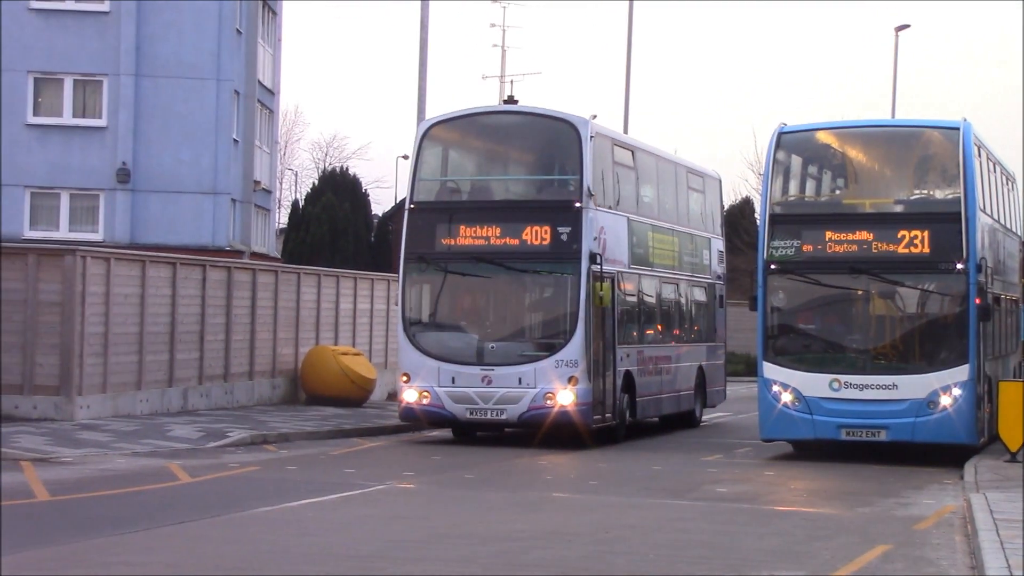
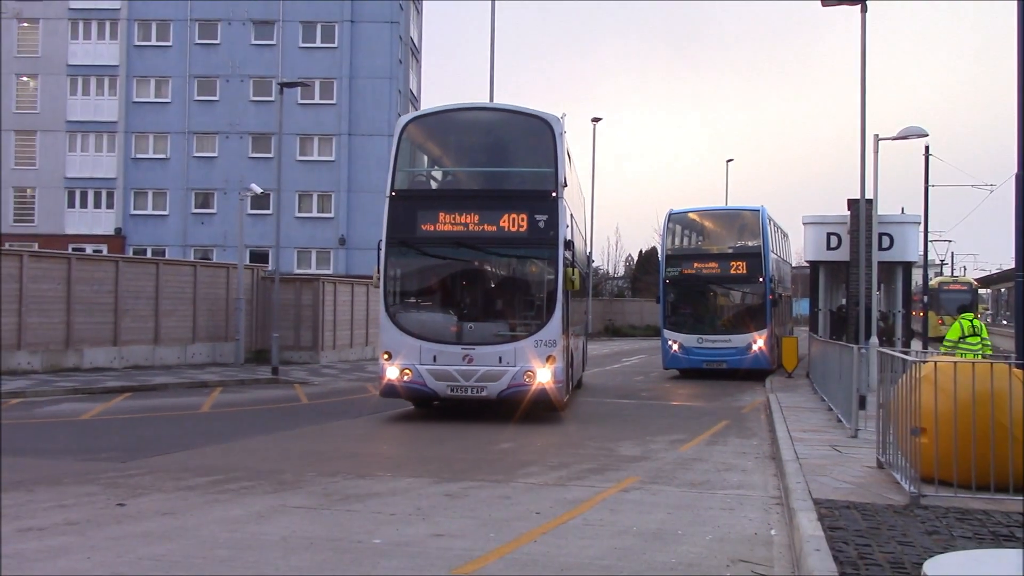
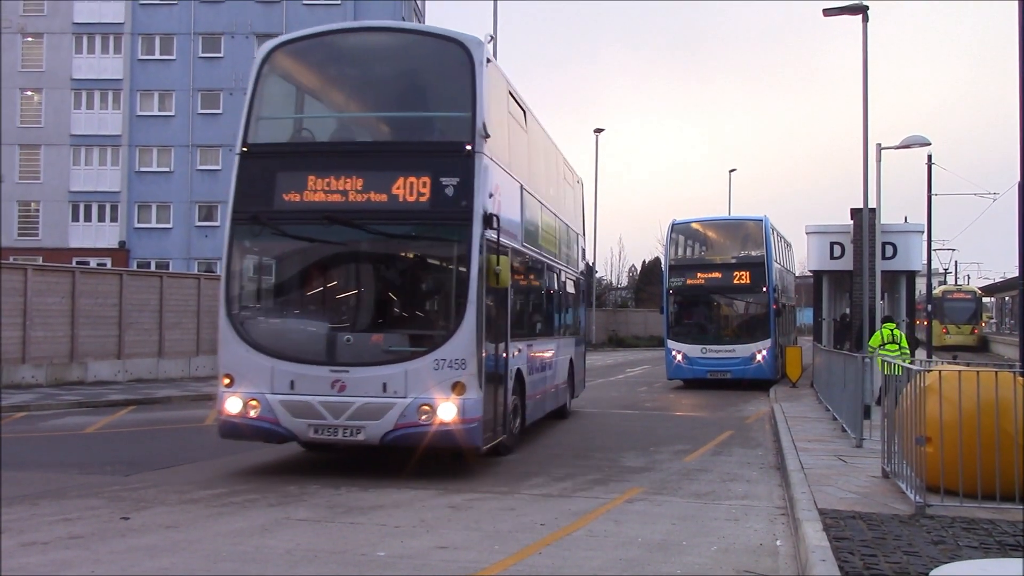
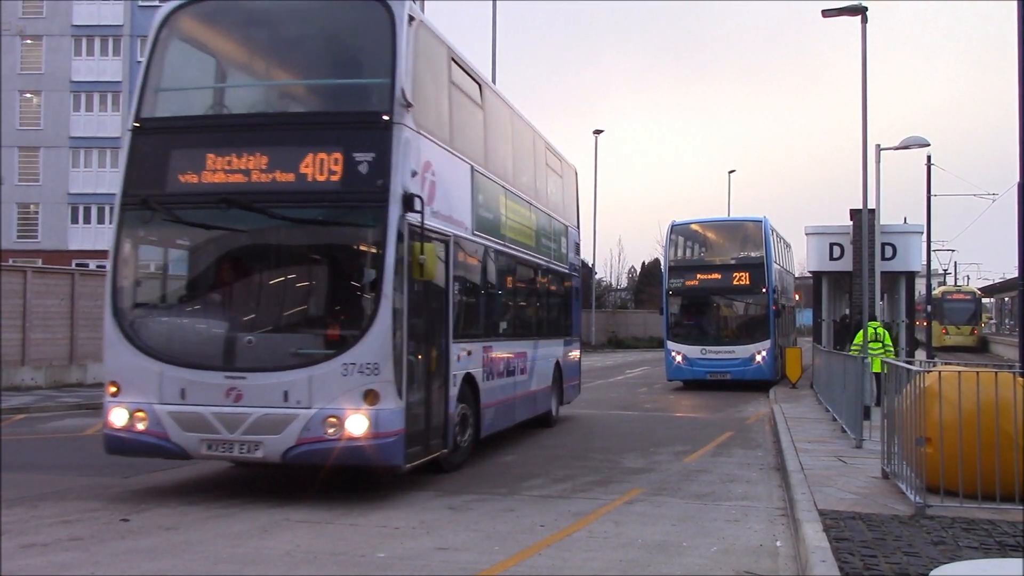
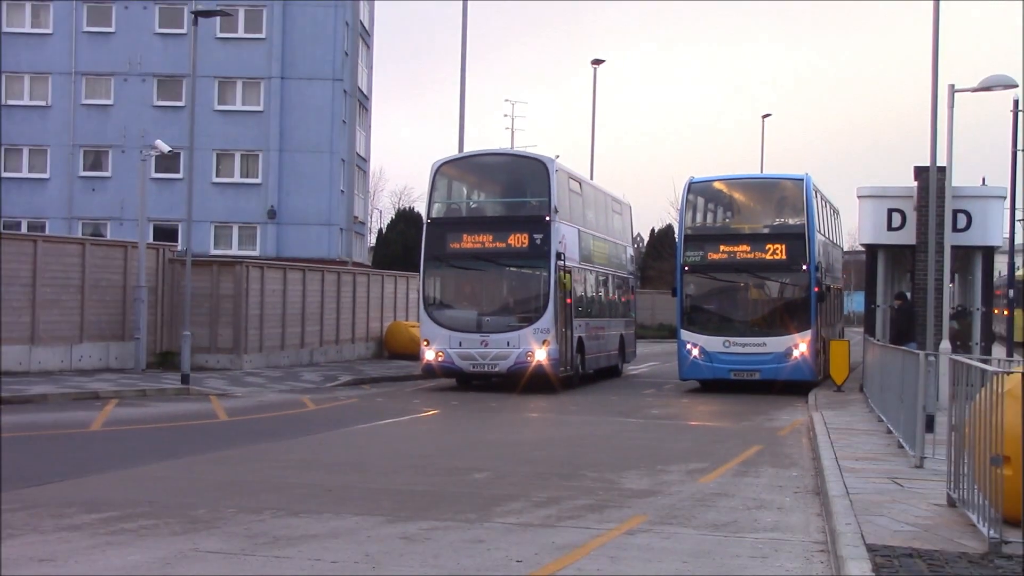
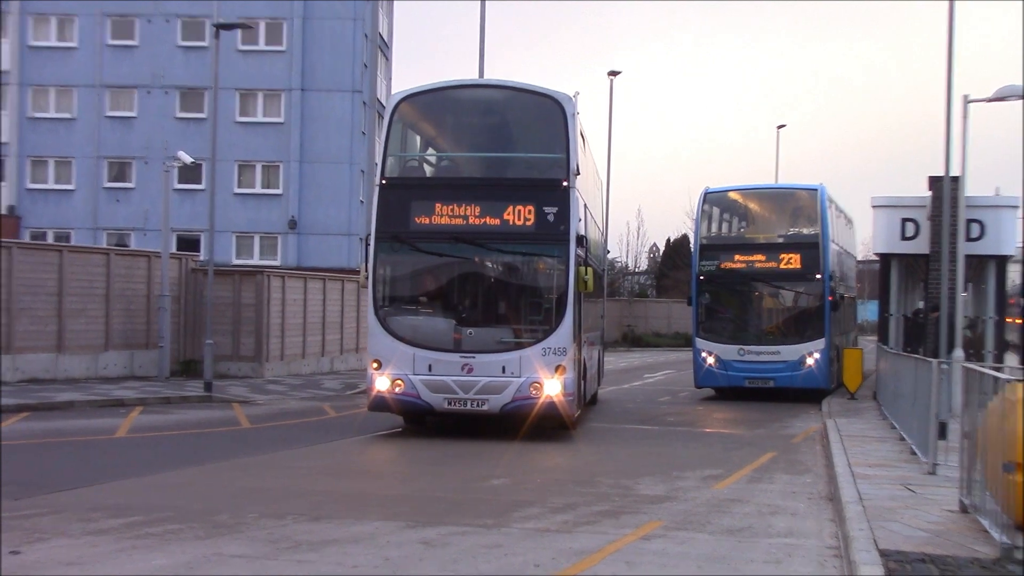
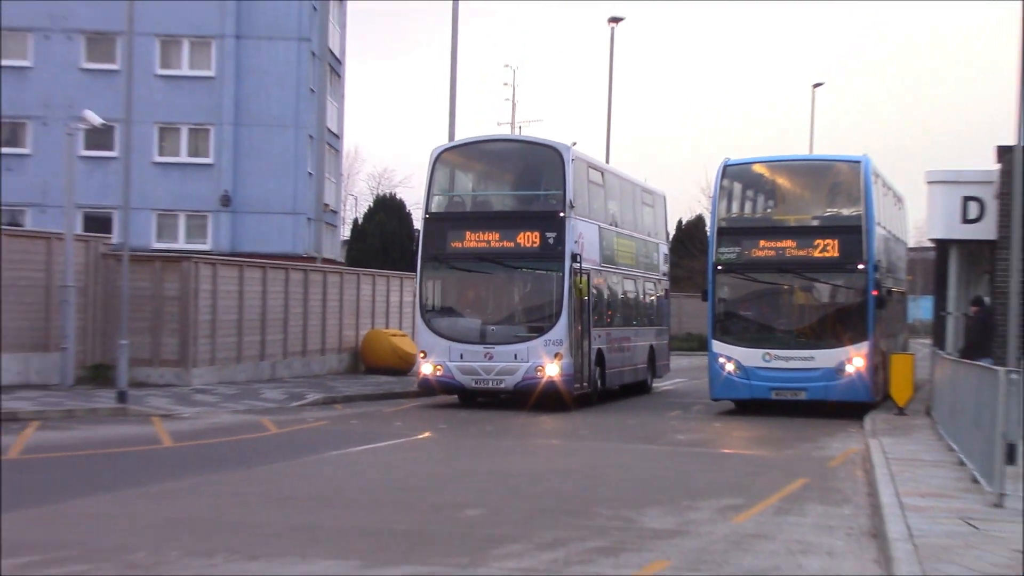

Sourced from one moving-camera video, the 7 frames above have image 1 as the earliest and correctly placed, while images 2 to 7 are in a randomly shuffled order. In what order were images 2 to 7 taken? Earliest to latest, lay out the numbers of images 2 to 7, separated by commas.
7, 5, 6, 2, 3, 4
